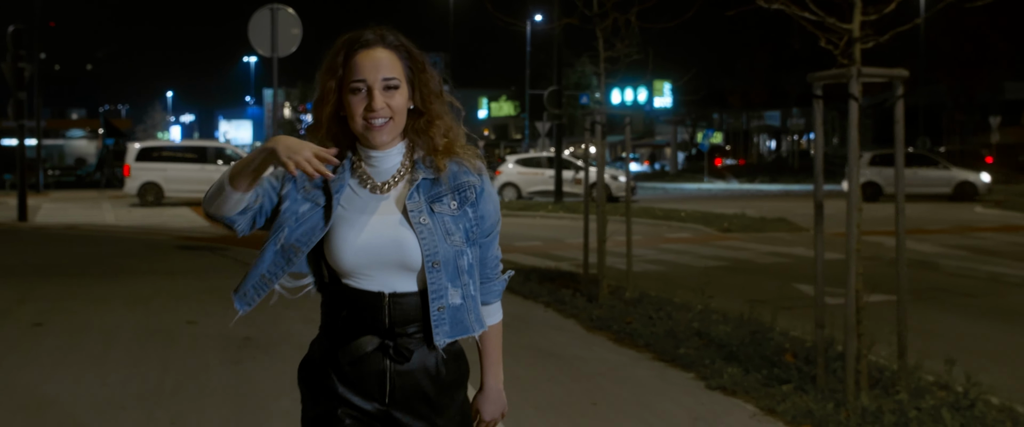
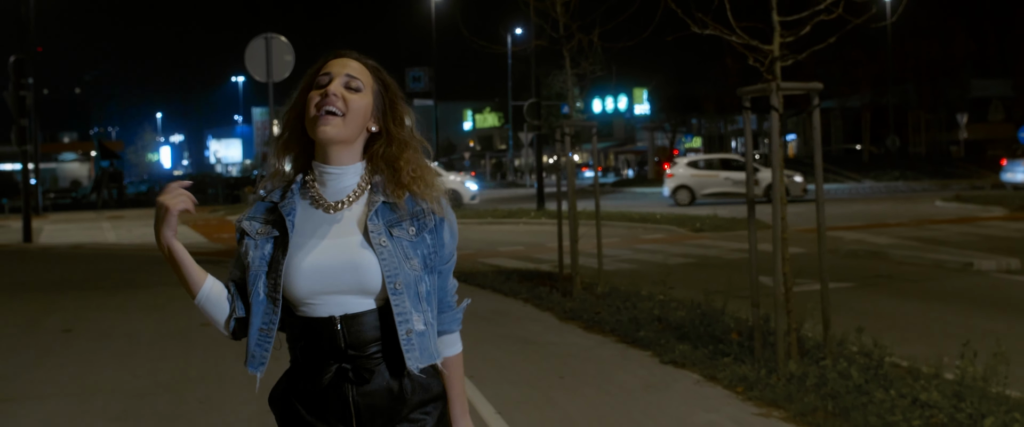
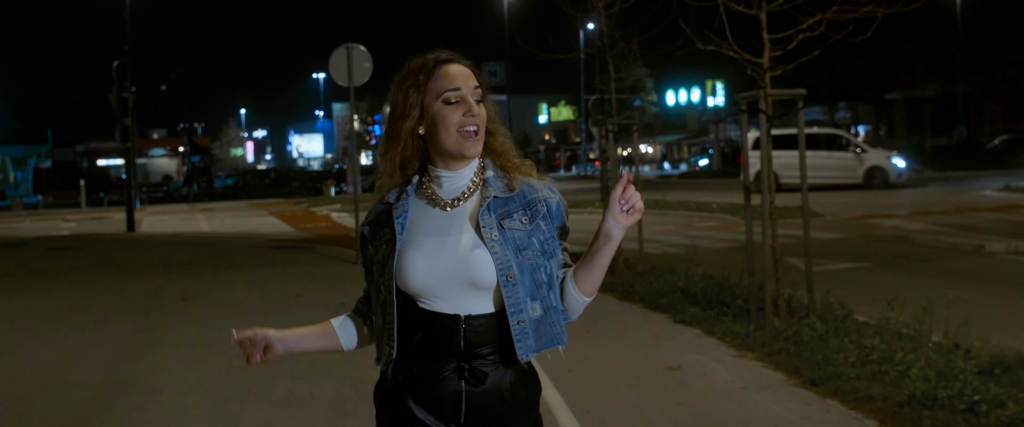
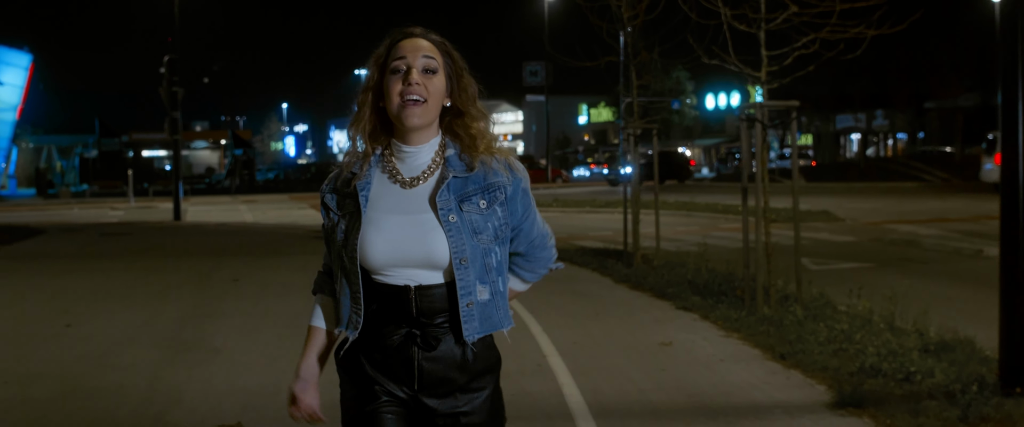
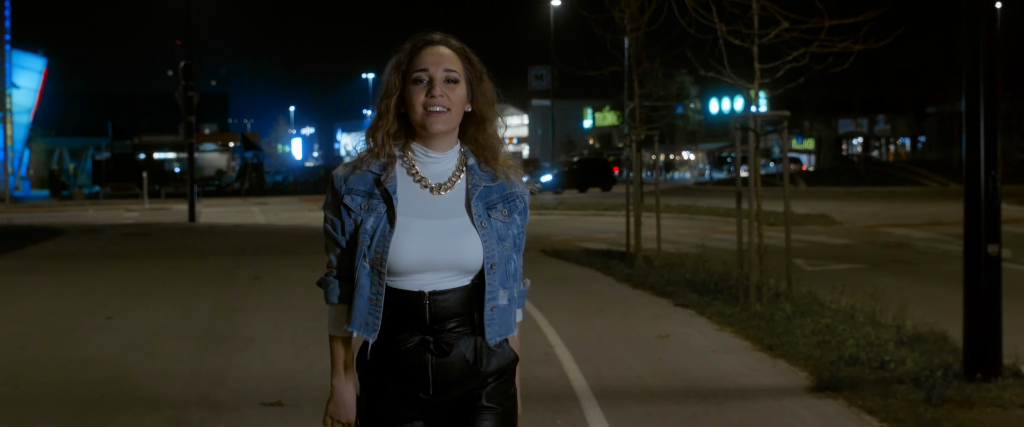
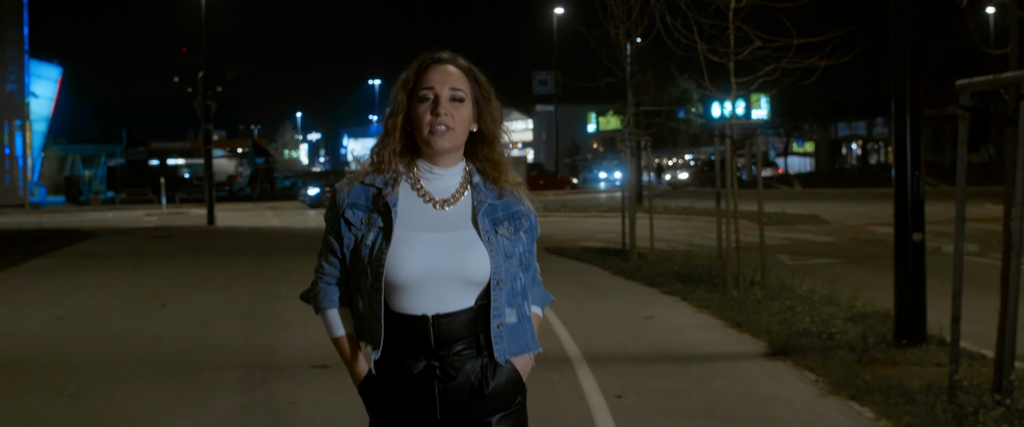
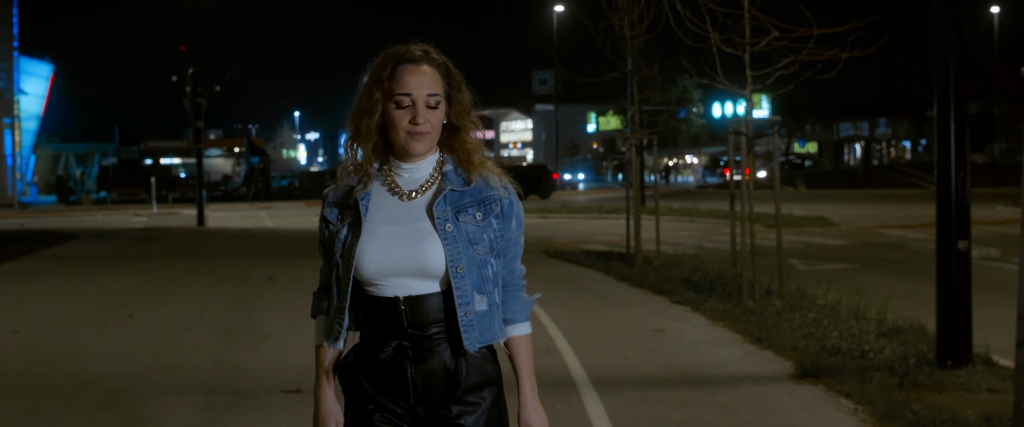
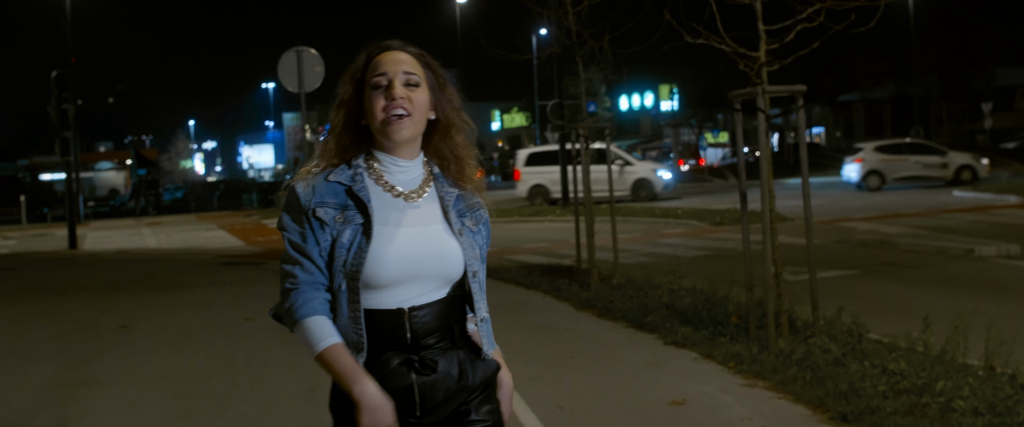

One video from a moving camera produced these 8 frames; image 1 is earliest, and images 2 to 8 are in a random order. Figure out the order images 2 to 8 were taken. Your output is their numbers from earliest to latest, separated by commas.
2, 8, 3, 4, 5, 7, 6
